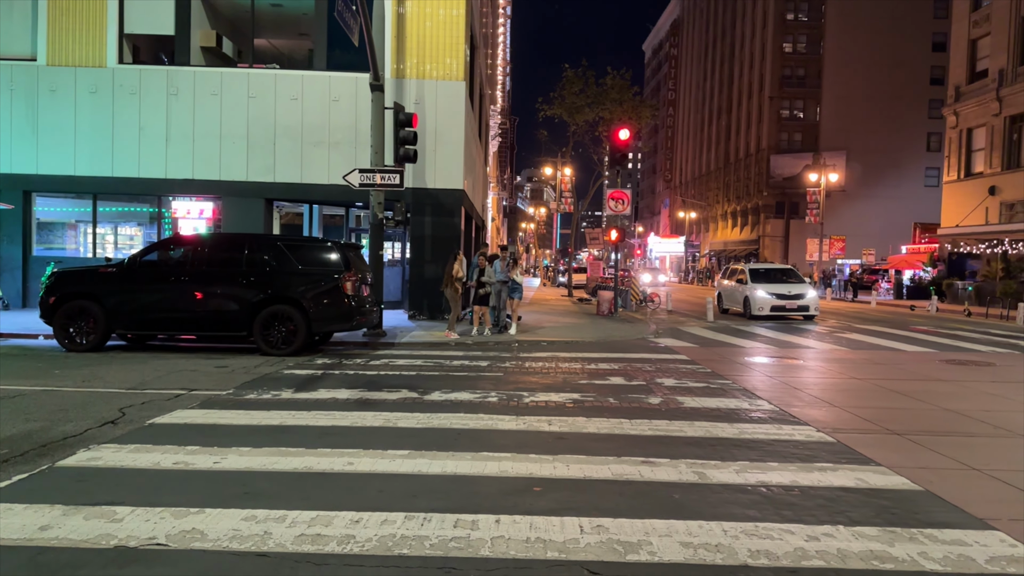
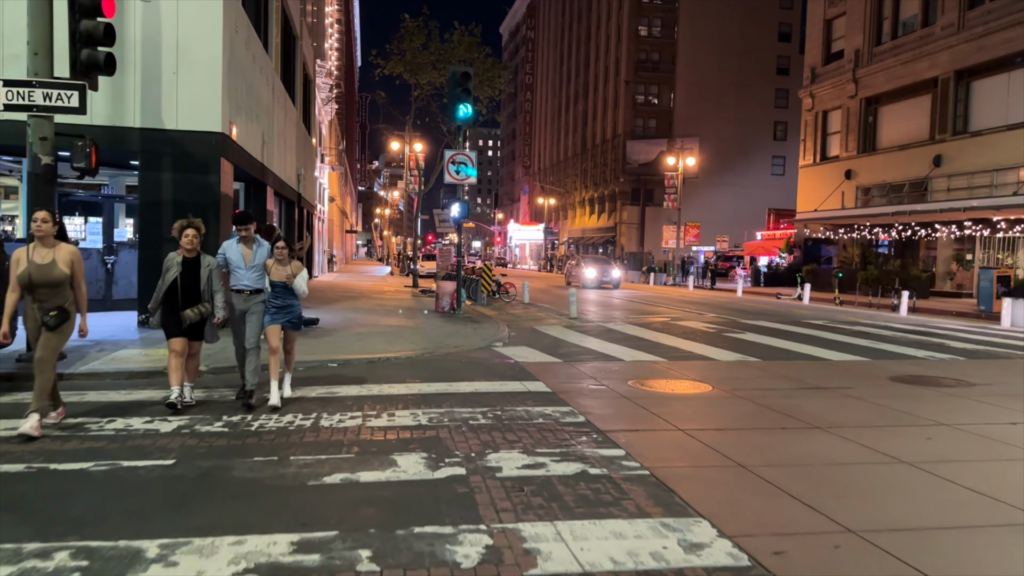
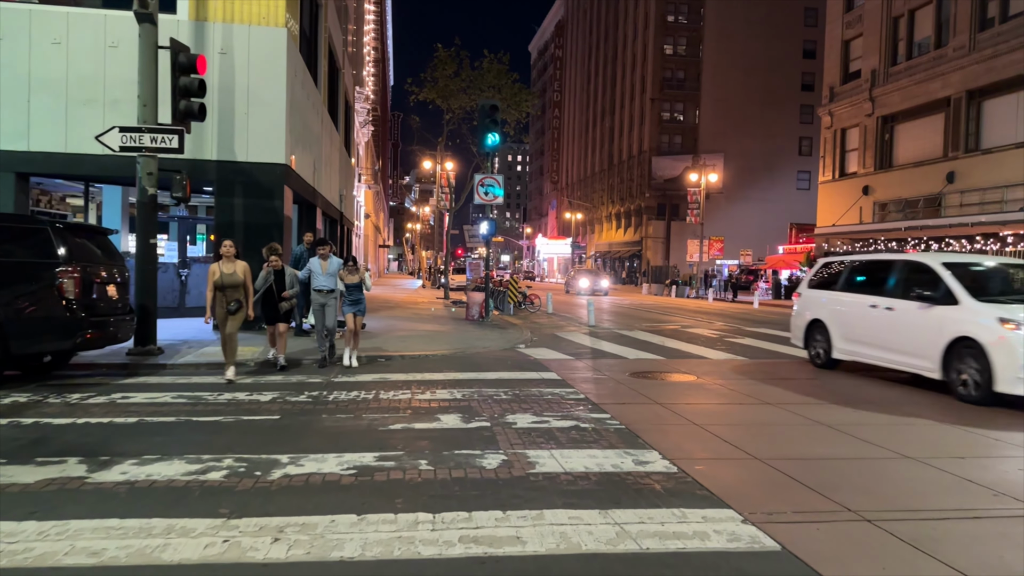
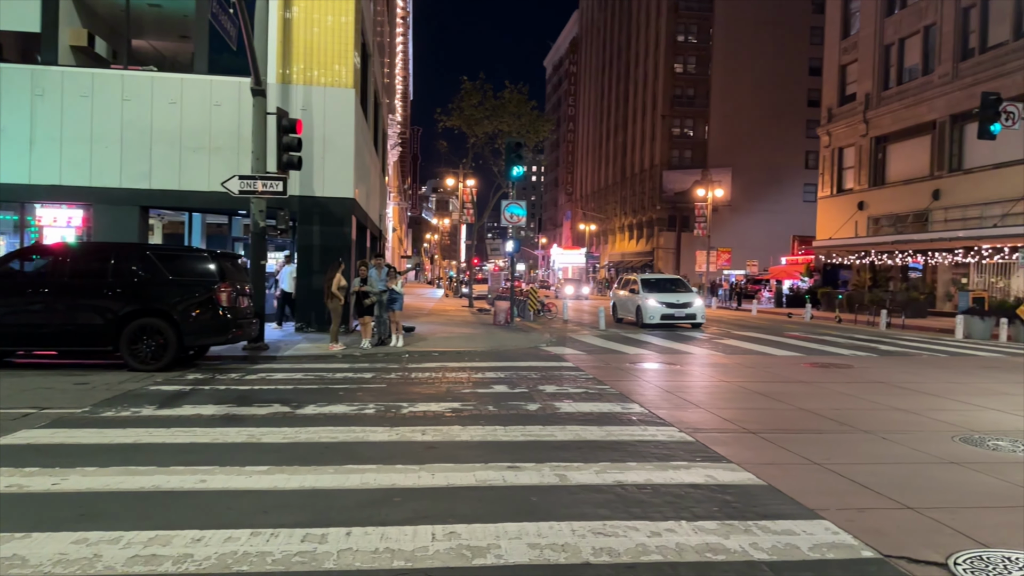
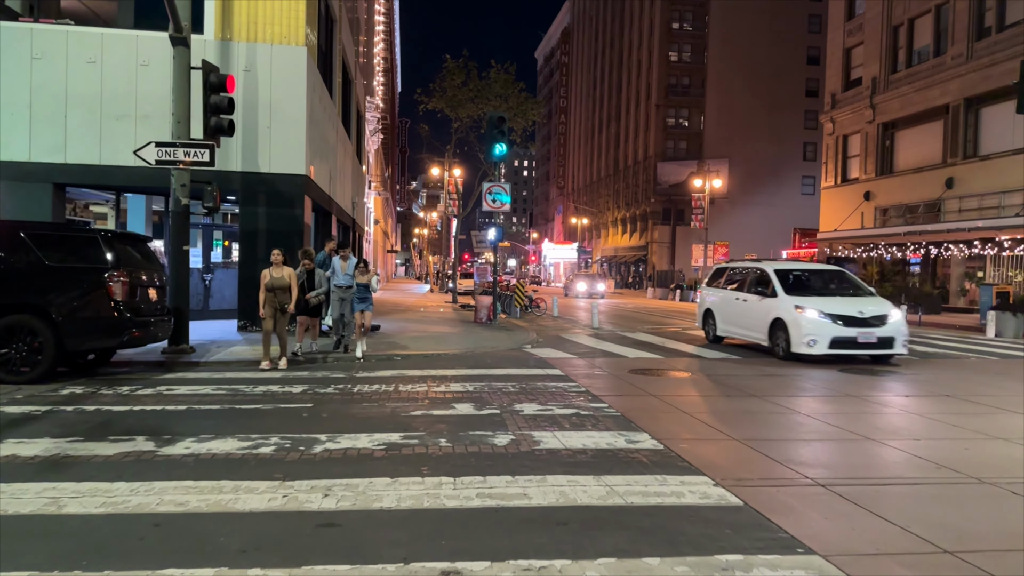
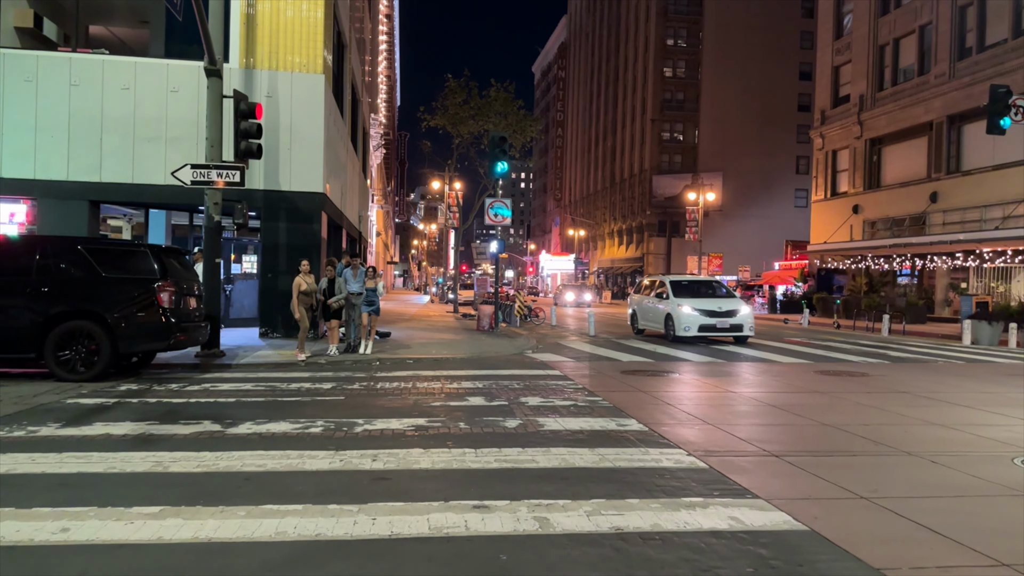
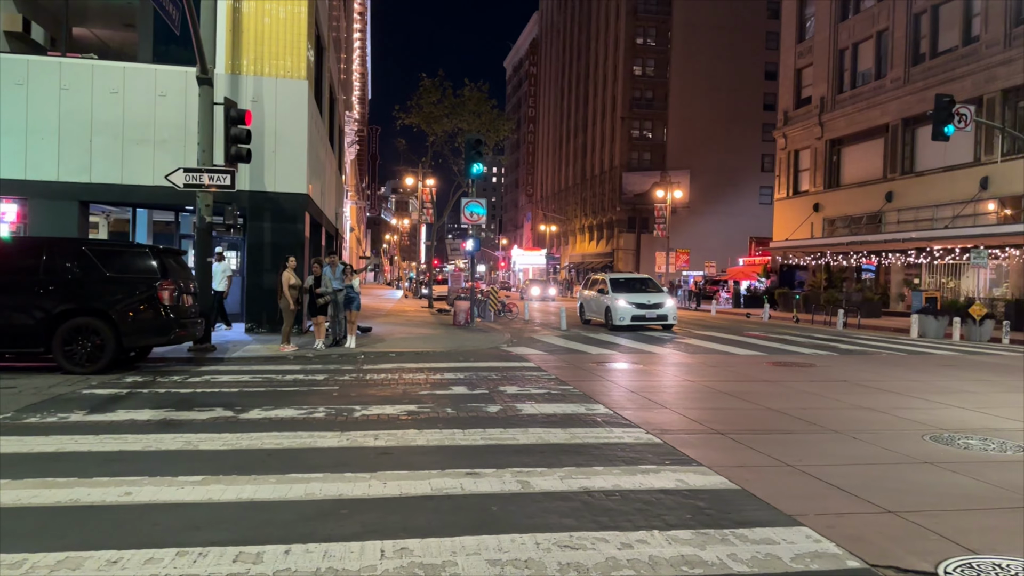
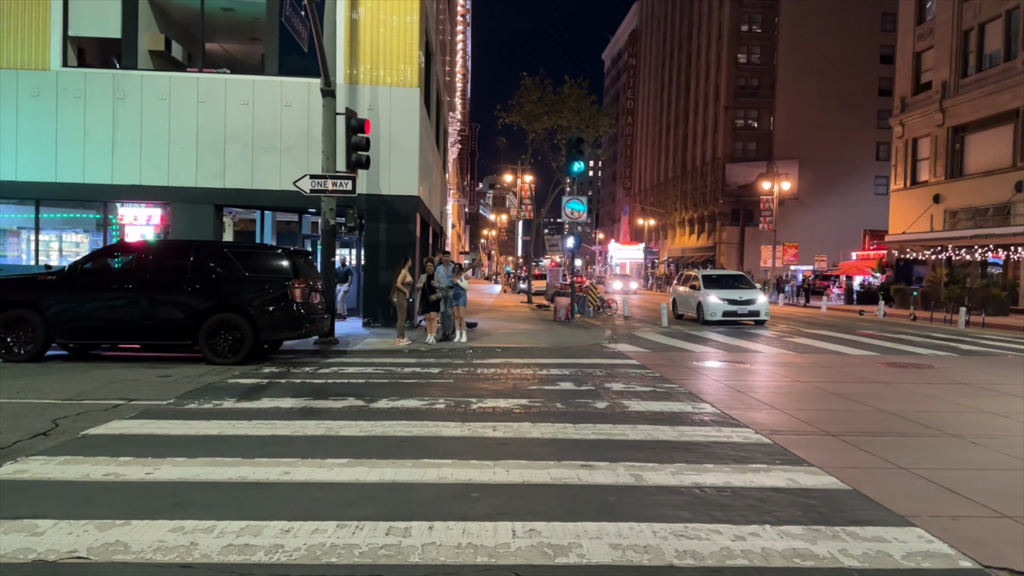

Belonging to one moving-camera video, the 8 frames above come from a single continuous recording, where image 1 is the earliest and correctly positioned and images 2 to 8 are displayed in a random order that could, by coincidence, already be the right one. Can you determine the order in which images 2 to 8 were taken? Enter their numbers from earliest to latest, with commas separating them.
8, 4, 7, 6, 5, 3, 2
